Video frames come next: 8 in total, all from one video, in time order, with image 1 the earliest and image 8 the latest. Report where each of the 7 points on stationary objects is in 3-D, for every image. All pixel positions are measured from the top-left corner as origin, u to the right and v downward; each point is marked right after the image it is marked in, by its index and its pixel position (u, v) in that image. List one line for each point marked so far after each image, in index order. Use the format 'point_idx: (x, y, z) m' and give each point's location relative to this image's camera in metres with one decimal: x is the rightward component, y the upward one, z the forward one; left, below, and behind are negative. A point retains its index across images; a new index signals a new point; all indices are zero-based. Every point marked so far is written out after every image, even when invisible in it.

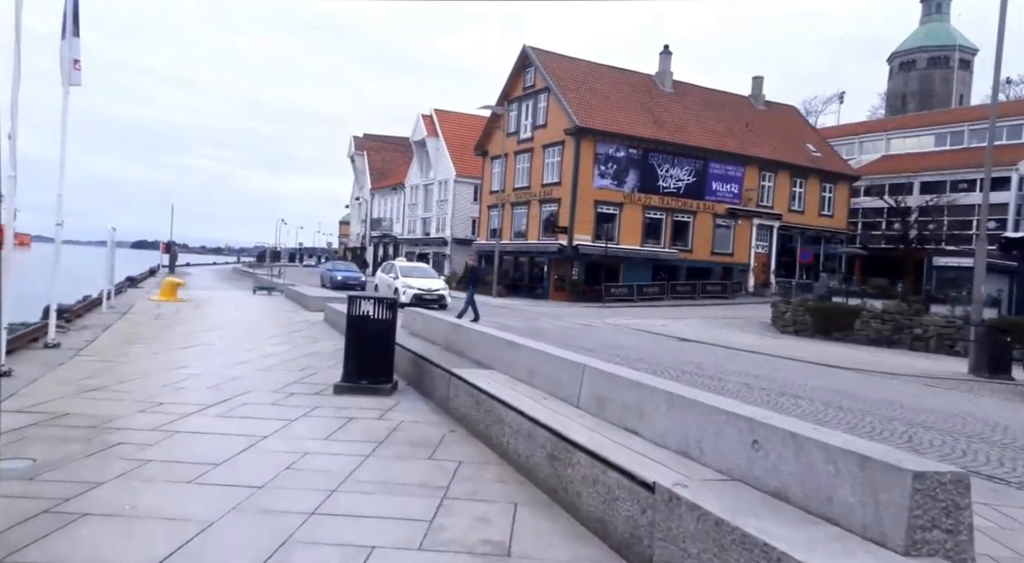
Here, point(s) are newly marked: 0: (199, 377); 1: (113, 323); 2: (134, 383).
0: (-4.0, -1.2, +8.7) m
1: (-8.6, -0.9, +14.5) m
2: (-4.5, -1.2, +8.1) m
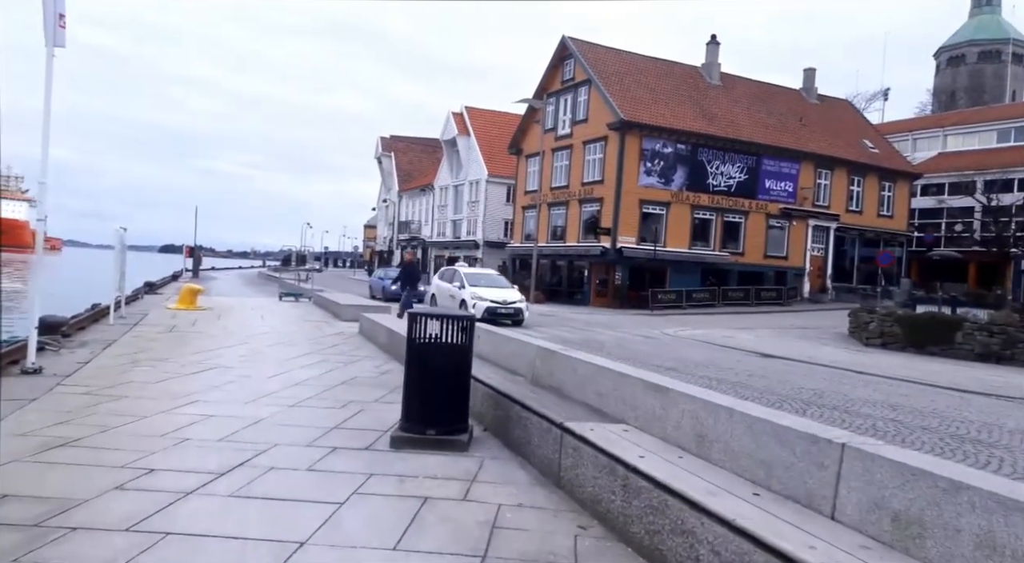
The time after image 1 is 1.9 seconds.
0: (-2.9, -1.4, +6.5) m
1: (-7.3, -1.0, +12.5) m
2: (-3.5, -1.3, +5.9) m
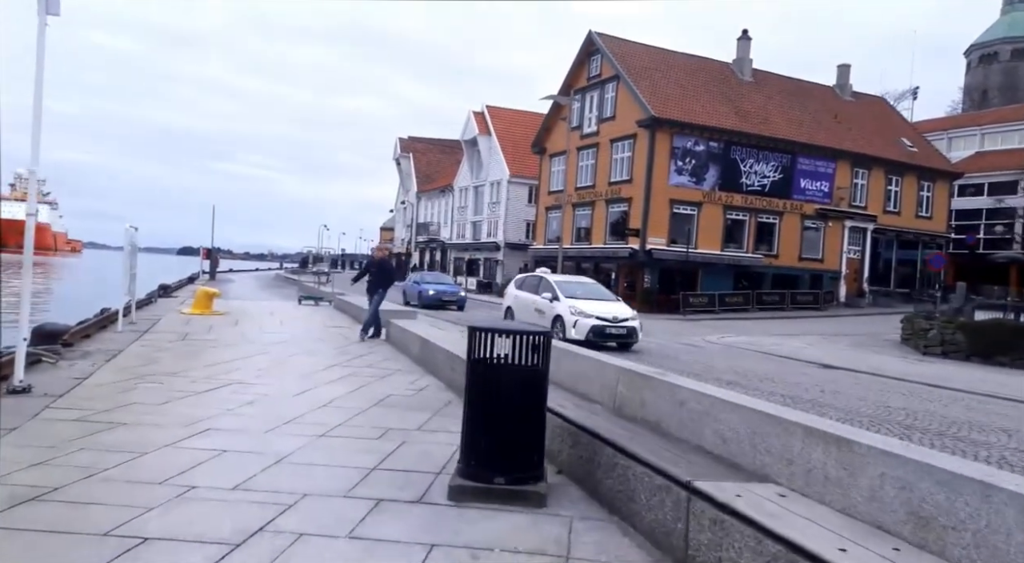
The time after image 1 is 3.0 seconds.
0: (-2.3, -1.4, +5.3) m
1: (-6.5, -1.1, +11.4) m
2: (-2.8, -1.4, +4.7) m
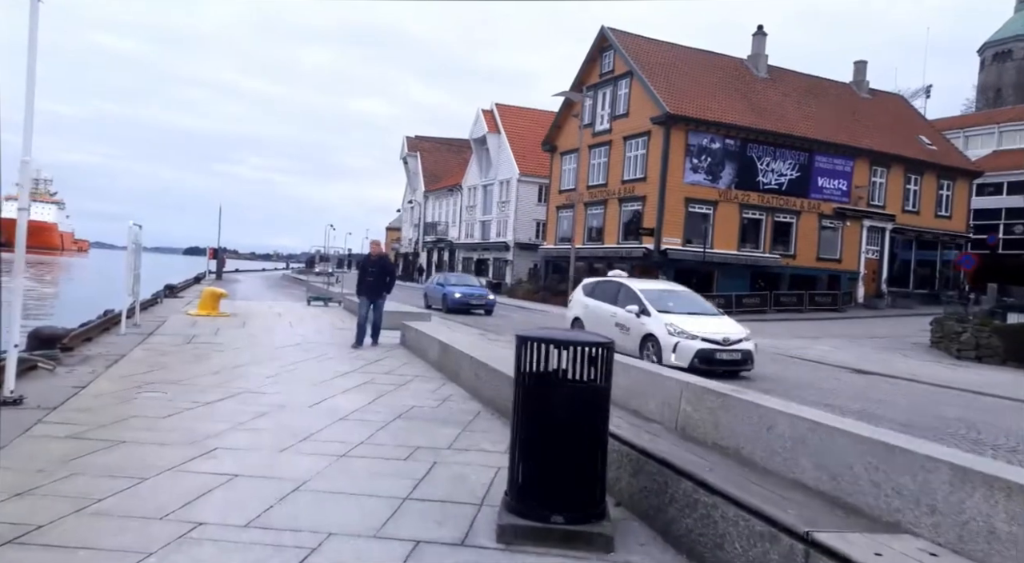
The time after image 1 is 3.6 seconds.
0: (-1.9, -1.4, +4.6) m
1: (-6.1, -1.1, +10.7) m
2: (-2.5, -1.4, +4.1) m
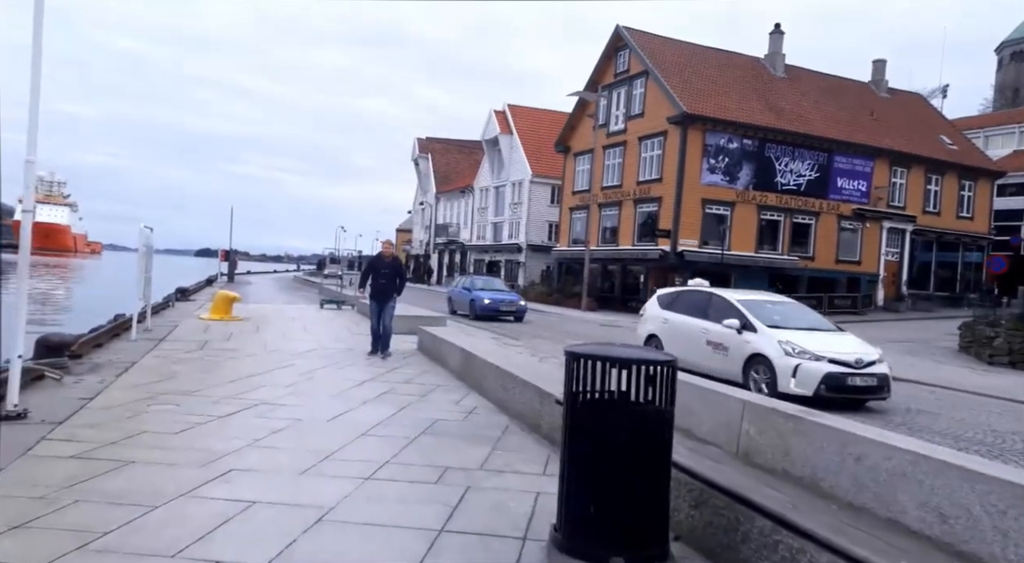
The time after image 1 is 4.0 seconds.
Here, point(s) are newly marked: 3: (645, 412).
0: (-1.6, -1.5, +4.2) m
1: (-5.7, -1.2, +10.4) m
2: (-2.2, -1.4, +3.7) m
3: (+0.7, -0.7, +3.6) m
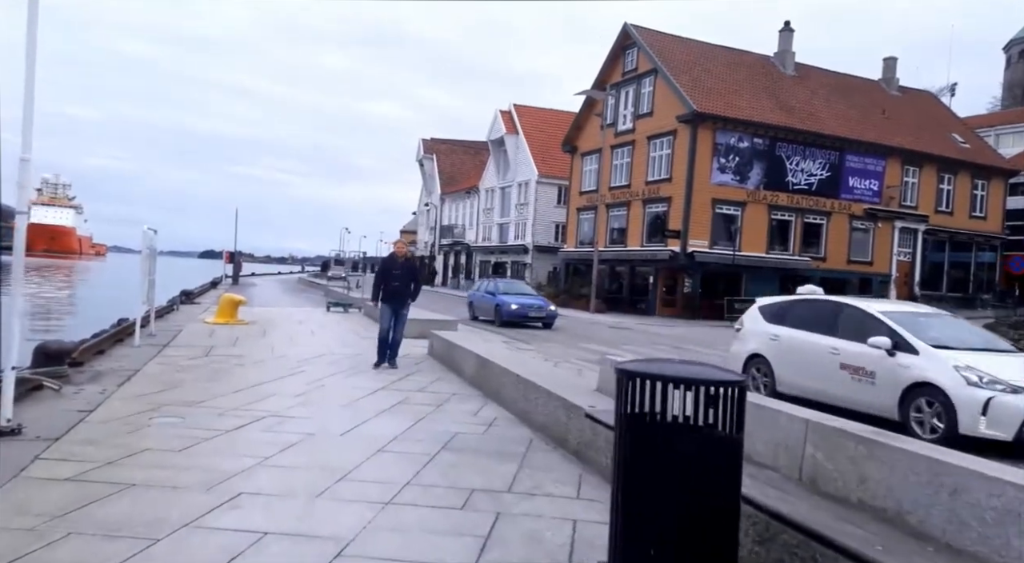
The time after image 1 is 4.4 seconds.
0: (-1.4, -1.5, +3.8) m
1: (-5.5, -1.3, +10.0) m
2: (-2.0, -1.5, +3.3) m
3: (+0.9, -0.7, +3.2) m
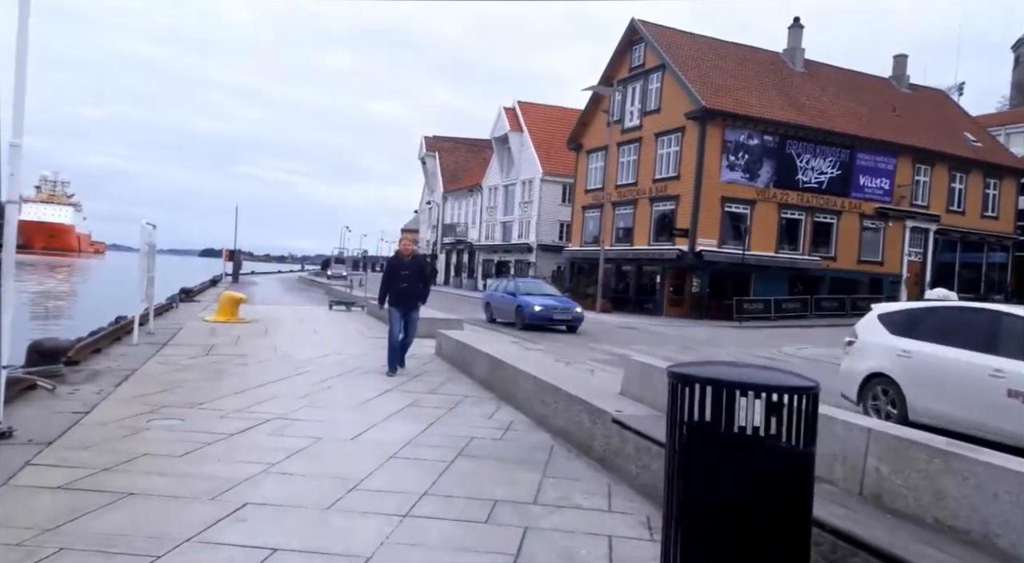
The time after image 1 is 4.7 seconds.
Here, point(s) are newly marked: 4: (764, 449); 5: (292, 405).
0: (-1.2, -1.5, +3.4) m
1: (-5.3, -1.2, +9.6) m
2: (-1.8, -1.4, +2.9) m
3: (+1.1, -0.7, +2.8) m
4: (+1.1, -0.7, +2.8) m
5: (-2.5, -1.4, +7.6) m
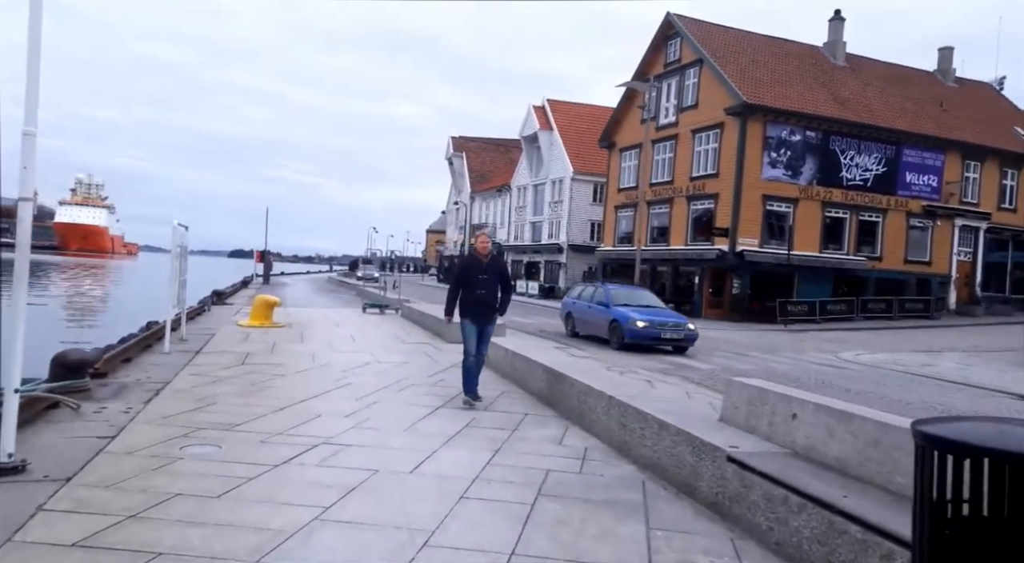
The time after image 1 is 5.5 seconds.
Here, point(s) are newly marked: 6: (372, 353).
0: (-0.6, -1.6, +2.6) m
1: (-4.5, -1.3, +8.9) m
2: (-1.2, -1.5, +2.1) m
3: (+1.7, -0.8, +1.9) m
4: (+1.6, -0.8, +1.9) m
5: (-1.8, -1.5, +6.8) m
6: (-2.6, -1.3, +12.3) m
